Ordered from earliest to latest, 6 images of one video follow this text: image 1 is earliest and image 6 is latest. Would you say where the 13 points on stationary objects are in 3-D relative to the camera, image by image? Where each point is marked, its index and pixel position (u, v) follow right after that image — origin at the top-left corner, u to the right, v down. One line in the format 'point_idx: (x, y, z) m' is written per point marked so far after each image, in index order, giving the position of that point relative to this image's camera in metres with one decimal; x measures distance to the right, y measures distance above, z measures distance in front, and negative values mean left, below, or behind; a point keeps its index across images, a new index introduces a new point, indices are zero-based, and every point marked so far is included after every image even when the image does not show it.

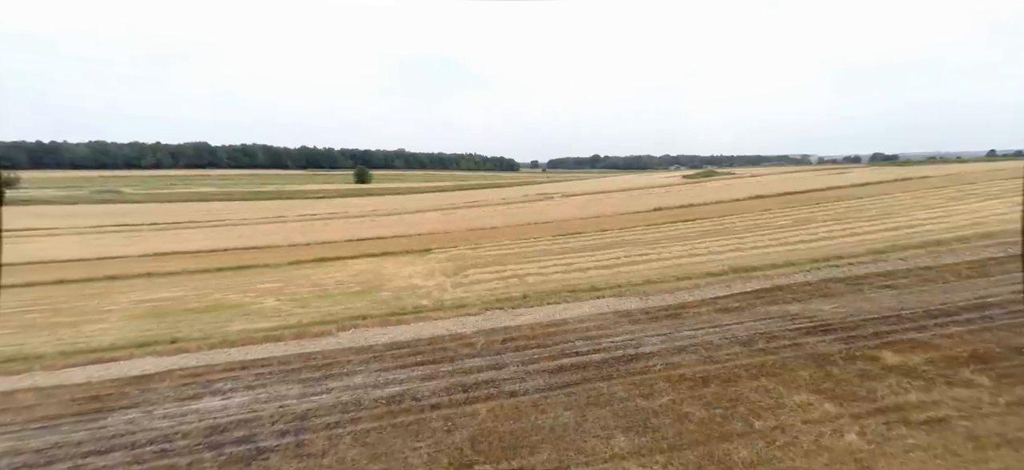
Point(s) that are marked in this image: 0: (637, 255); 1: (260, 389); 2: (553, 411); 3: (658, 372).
0: (+4.2, -0.7, +15.5) m
1: (-4.0, -2.5, +7.4) m
2: (+0.5, -2.3, +6.1) m
3: (+2.1, -2.0, +6.9) m
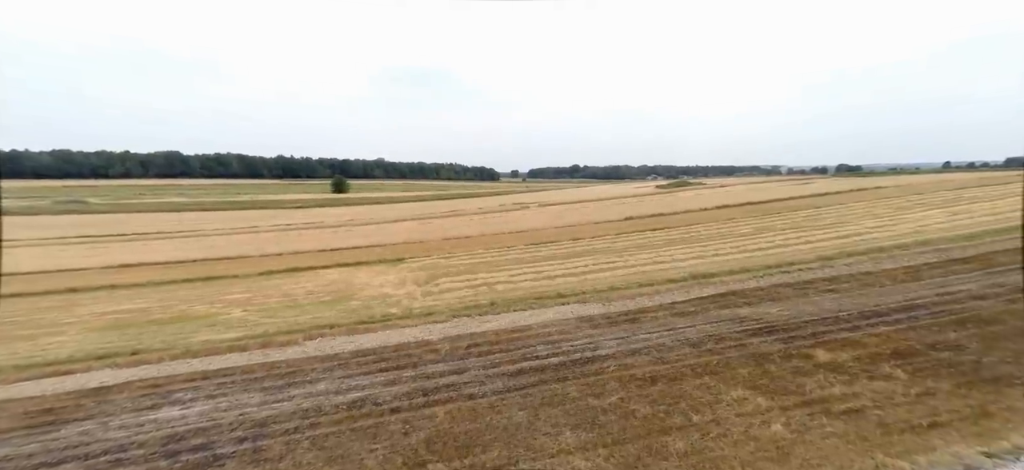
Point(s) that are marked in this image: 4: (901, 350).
0: (+3.2, -1.0, +15.9) m
1: (-4.6, -2.6, +7.5) m
2: (-0.1, -2.4, +6.3) m
3: (+1.5, -2.1, +7.3) m
4: (+5.8, -1.7, +7.0) m
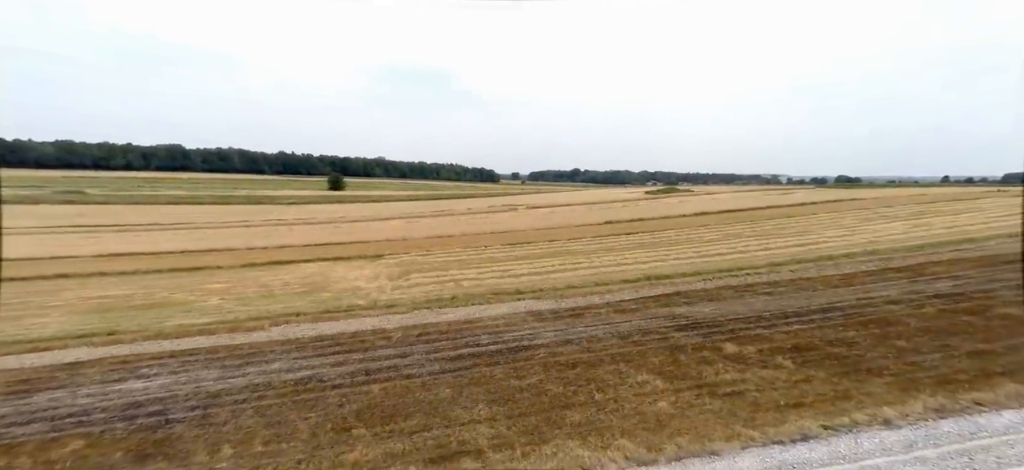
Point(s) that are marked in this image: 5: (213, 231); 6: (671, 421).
0: (+2.2, -1.0, +16.6) m
1: (-5.7, -2.4, +8.1) m
2: (-1.1, -2.3, +7.0) m
3: (+0.4, -2.1, +7.9) m
4: (+4.7, -1.8, +7.7) m
5: (-12.6, +0.2, +19.7) m
6: (+1.9, -2.2, +5.6) m
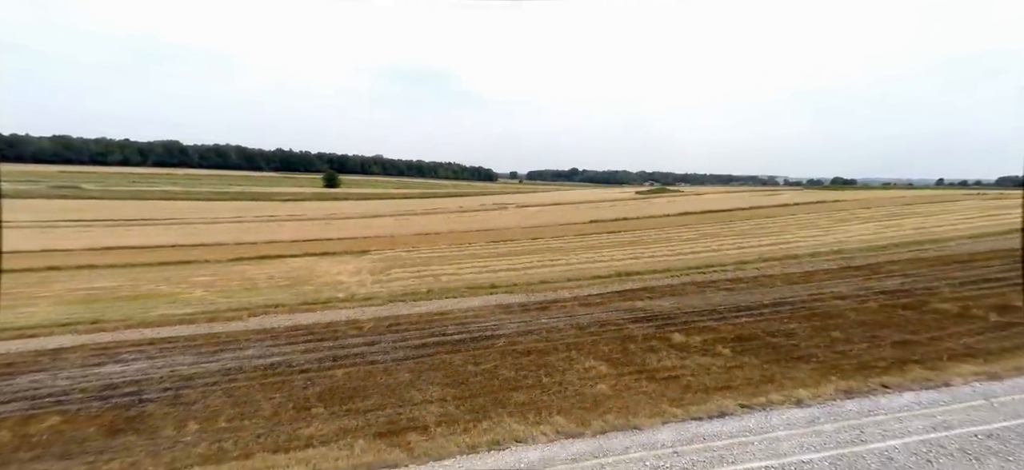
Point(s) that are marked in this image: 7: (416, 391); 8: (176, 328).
0: (+1.4, -0.9, +17.1) m
1: (-6.4, -2.3, +8.6) m
2: (-1.8, -2.2, +7.4) m
3: (-0.3, -2.0, +8.4) m
4: (+4.0, -1.7, +8.1) m
5: (-13.3, +0.4, +20.1) m
6: (+1.2, -2.2, +6.1) m
7: (-1.4, -2.3, +6.7) m
8: (-7.5, -2.1, +10.5) m
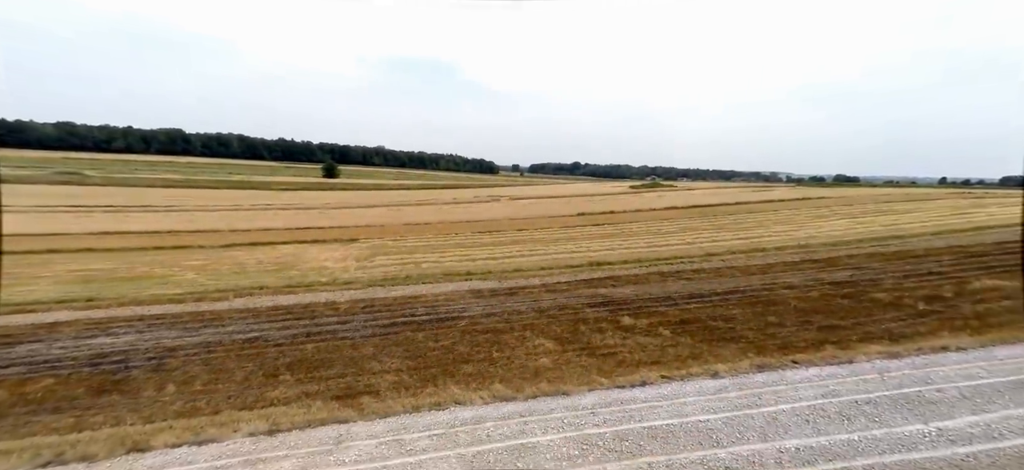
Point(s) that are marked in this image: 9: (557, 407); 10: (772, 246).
0: (+0.7, -0.6, +17.7) m
1: (-7.2, -1.9, +9.2) m
2: (-2.6, -1.9, +8.1) m
3: (-1.0, -1.7, +9.0) m
4: (+3.3, -1.6, +8.8) m
5: (-14.0, +1.0, +20.7) m
6: (+0.5, -2.0, +6.7) m
7: (-2.1, -2.0, +7.4) m
8: (-8.3, -1.7, +11.2) m
9: (+0.5, -2.1, +5.7) m
10: (+8.8, -0.4, +15.8) m
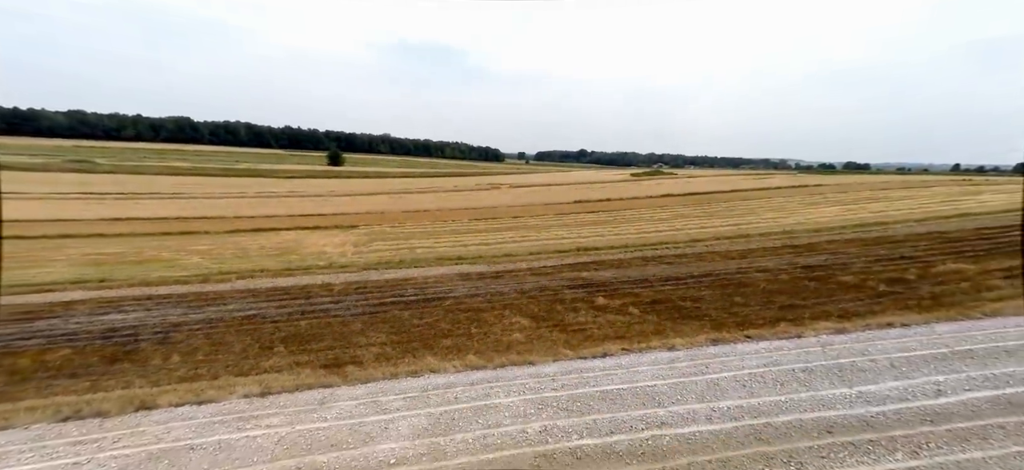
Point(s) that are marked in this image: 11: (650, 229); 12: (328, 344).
0: (+0.4, 0.0, +18.2) m
1: (-7.5, -1.6, +9.9) m
2: (-3.0, -1.7, +8.7) m
3: (-1.4, -1.4, +9.6) m
4: (+2.9, -1.3, +9.3) m
5: (-14.2, +1.6, +21.3) m
6: (+0.1, -1.7, +7.3) m
7: (-2.5, -1.7, +8.0) m
8: (-8.6, -1.3, +11.8) m
9: (+0.1, -1.9, +6.2) m
10: (+8.5, +0.1, +16.2) m
11: (+5.4, +0.2, +18.3) m
12: (-3.0, -1.8, +7.7) m
